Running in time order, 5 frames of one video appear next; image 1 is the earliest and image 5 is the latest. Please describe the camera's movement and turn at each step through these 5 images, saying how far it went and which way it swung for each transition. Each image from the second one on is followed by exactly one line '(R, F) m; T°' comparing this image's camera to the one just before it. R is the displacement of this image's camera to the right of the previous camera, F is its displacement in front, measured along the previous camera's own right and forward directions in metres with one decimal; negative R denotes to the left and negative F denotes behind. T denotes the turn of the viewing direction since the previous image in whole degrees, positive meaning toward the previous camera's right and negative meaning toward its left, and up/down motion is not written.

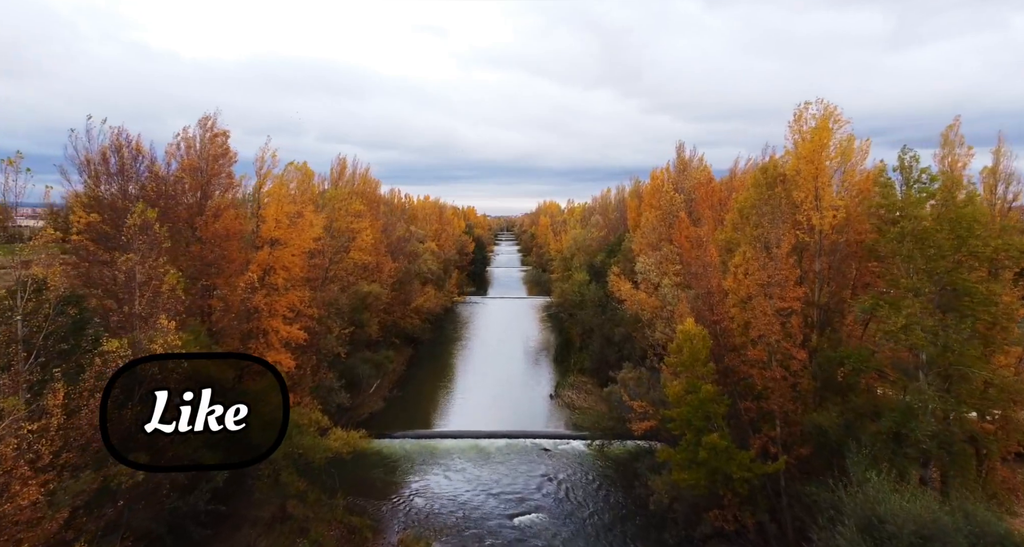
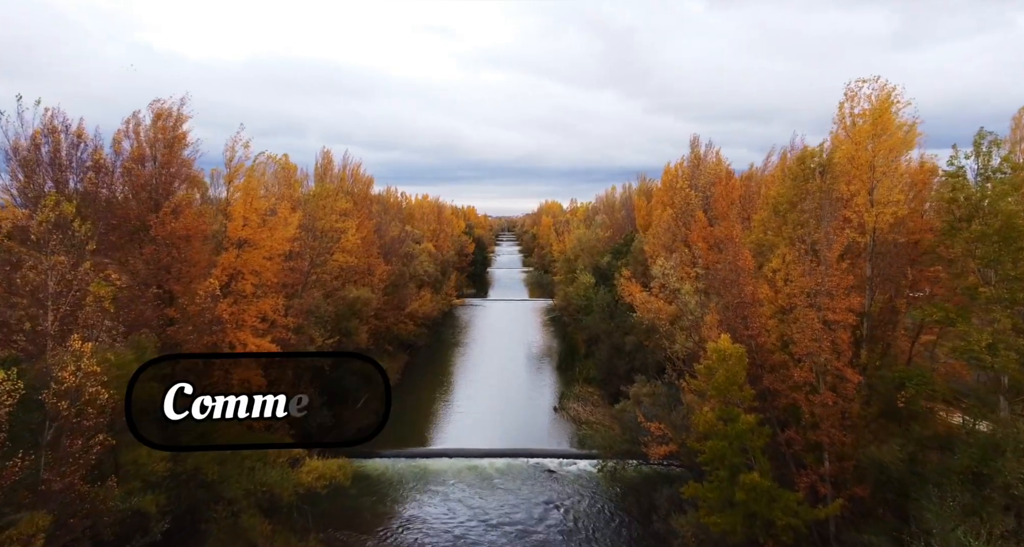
(0.0, +2.7) m; 0°
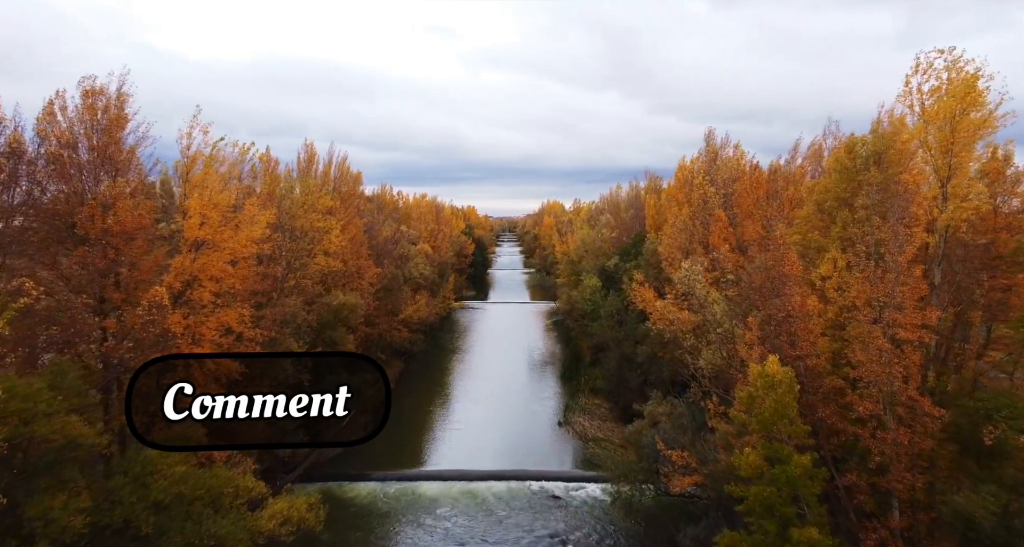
(0.0, +2.7) m; 0°
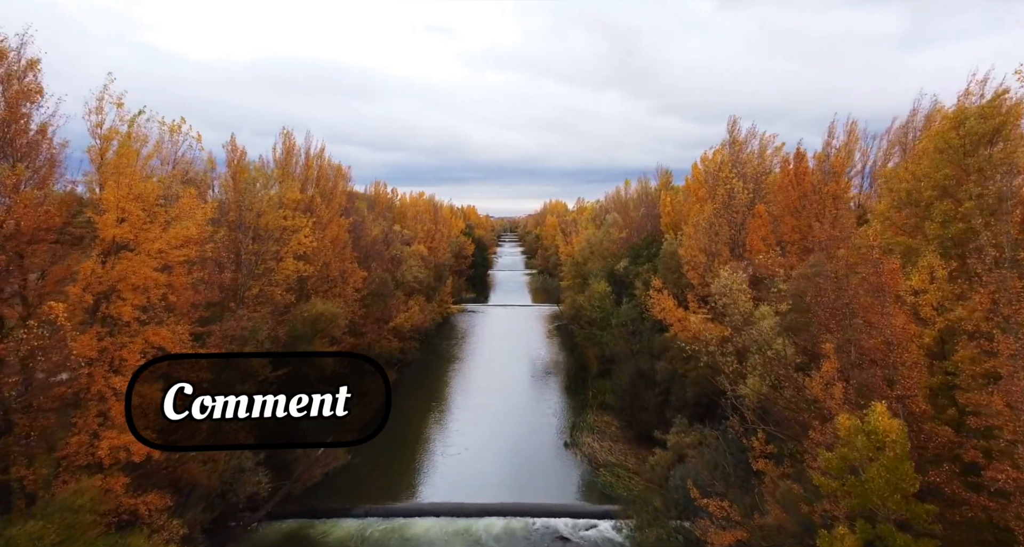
(0.0, +3.4) m; 0°
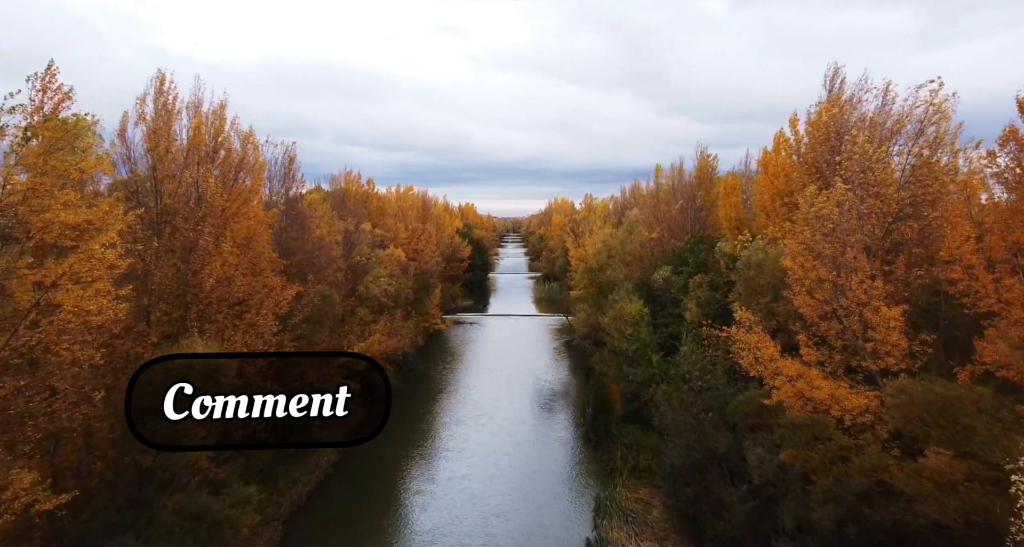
(+0.1, +9.9) m; 0°
